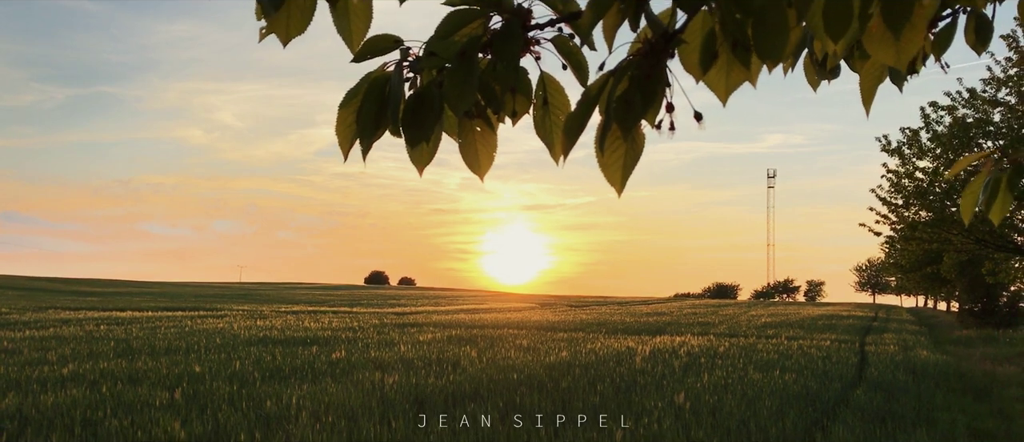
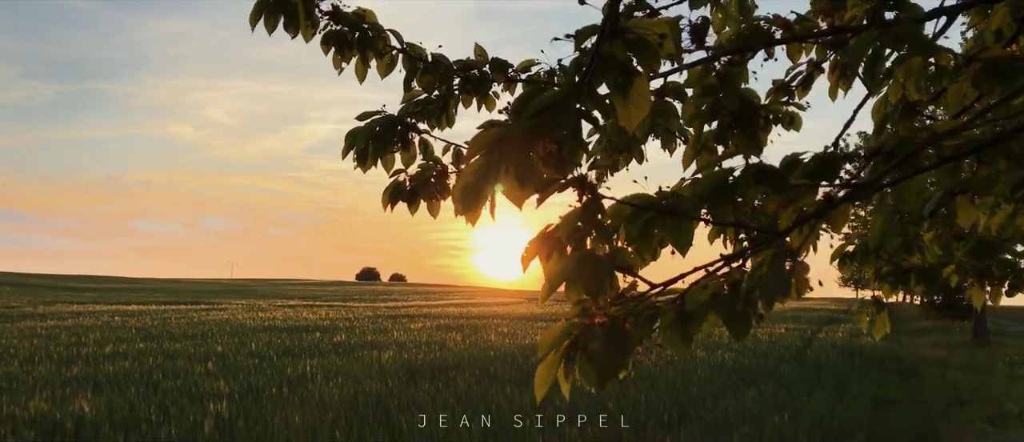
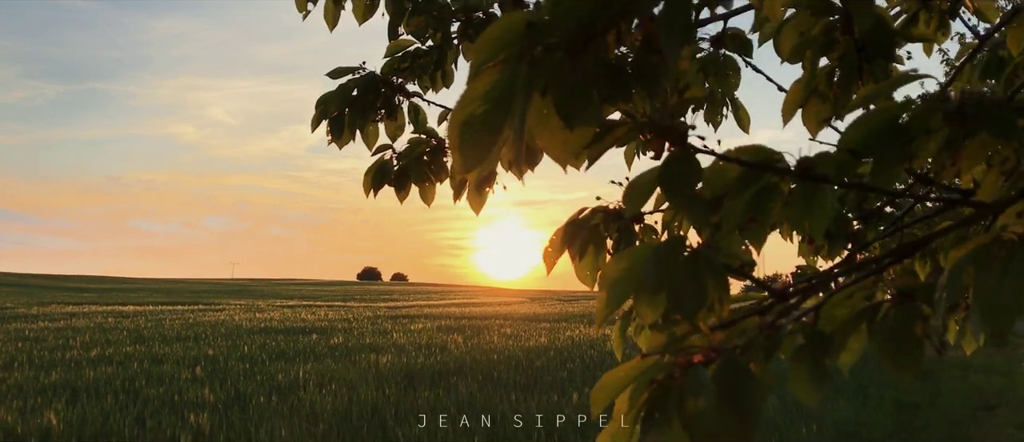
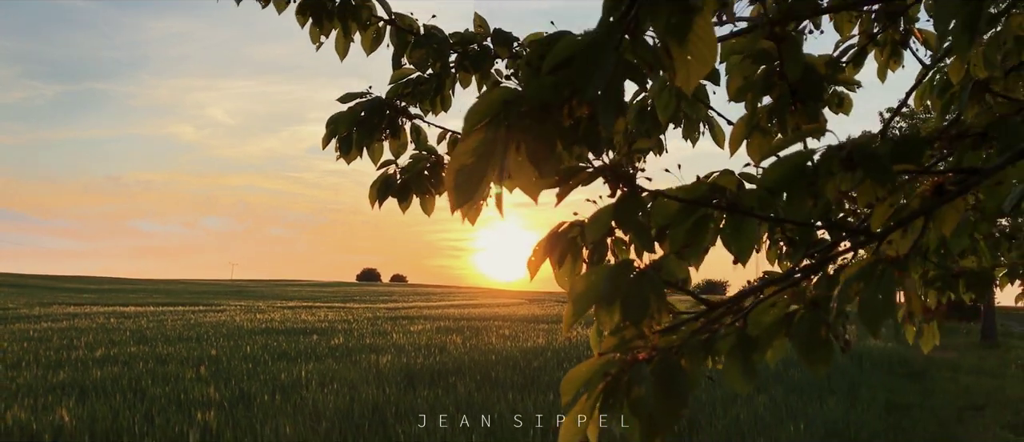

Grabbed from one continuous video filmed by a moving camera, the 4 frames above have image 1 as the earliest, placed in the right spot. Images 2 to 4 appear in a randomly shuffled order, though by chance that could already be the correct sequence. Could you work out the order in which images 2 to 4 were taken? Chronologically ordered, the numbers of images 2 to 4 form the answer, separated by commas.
3, 4, 2
